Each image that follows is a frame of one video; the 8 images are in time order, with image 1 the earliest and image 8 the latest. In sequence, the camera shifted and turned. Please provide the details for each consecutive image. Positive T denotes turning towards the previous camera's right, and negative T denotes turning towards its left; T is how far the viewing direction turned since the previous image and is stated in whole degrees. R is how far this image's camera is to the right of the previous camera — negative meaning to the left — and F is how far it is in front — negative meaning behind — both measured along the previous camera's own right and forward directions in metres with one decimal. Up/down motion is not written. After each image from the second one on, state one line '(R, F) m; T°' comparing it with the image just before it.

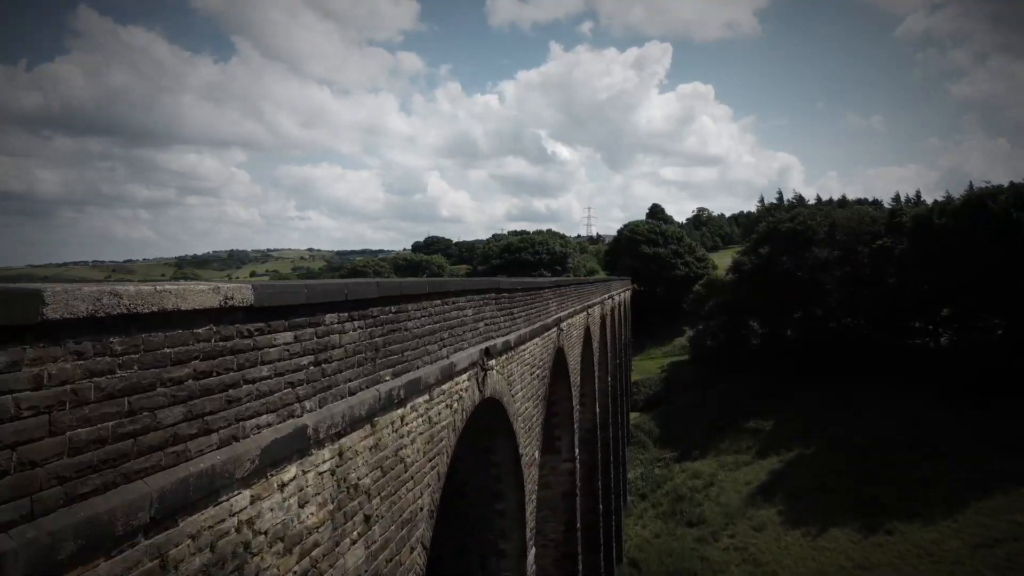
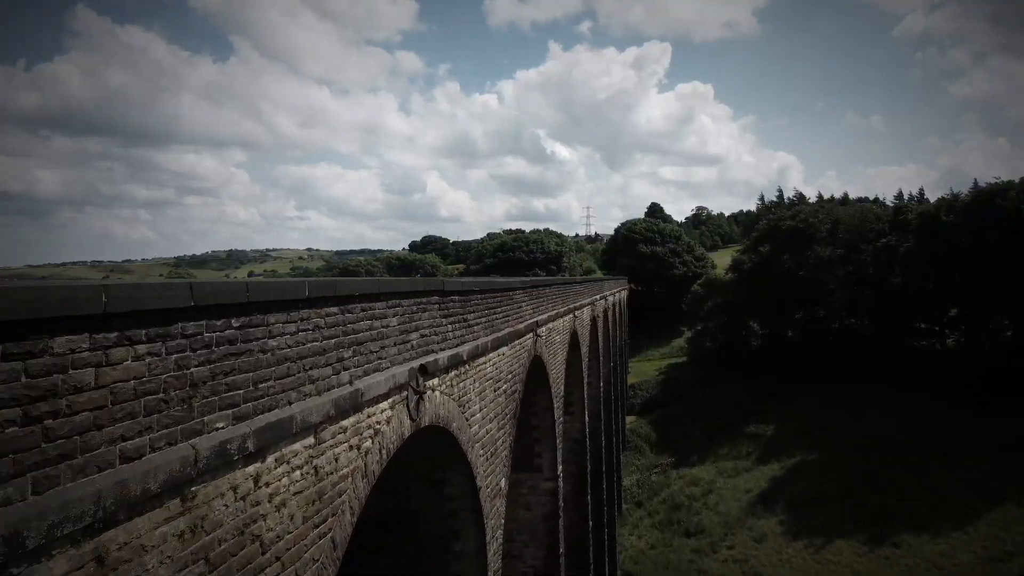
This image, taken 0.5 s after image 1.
(+0.3, +0.9) m; 0°
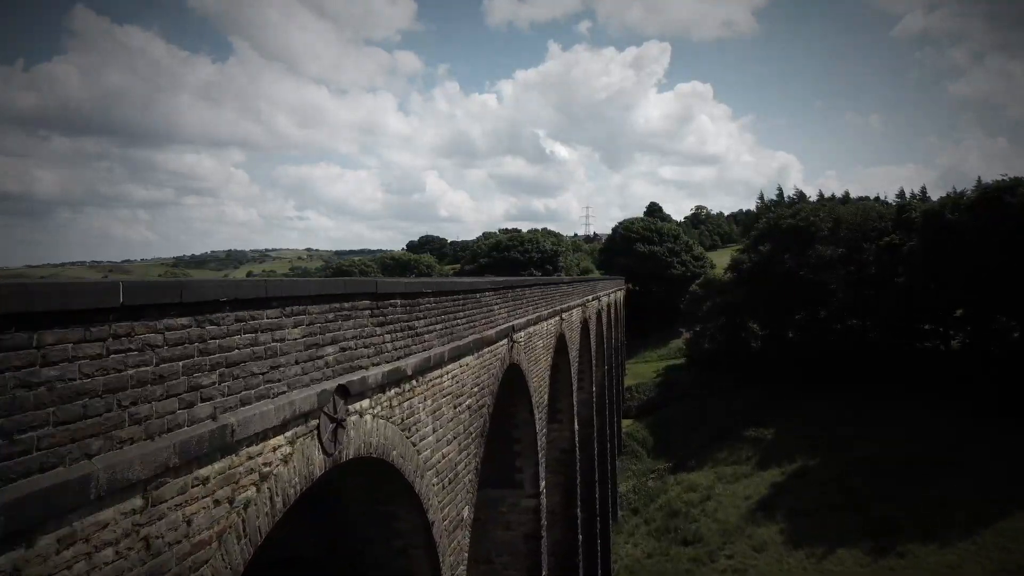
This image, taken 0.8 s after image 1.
(+0.3, +0.7) m; 0°
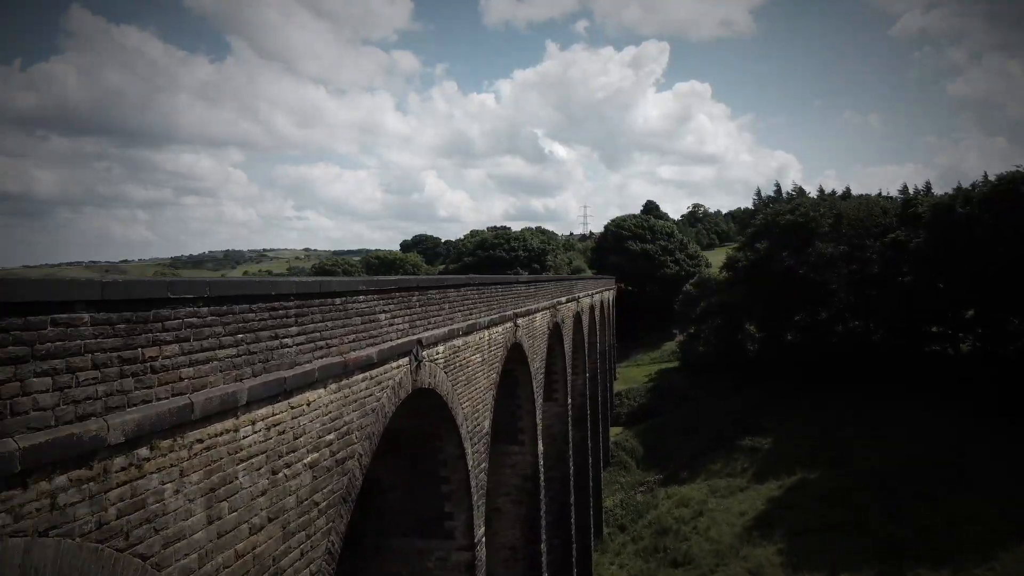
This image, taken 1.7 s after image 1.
(+0.7, +1.5) m; 0°
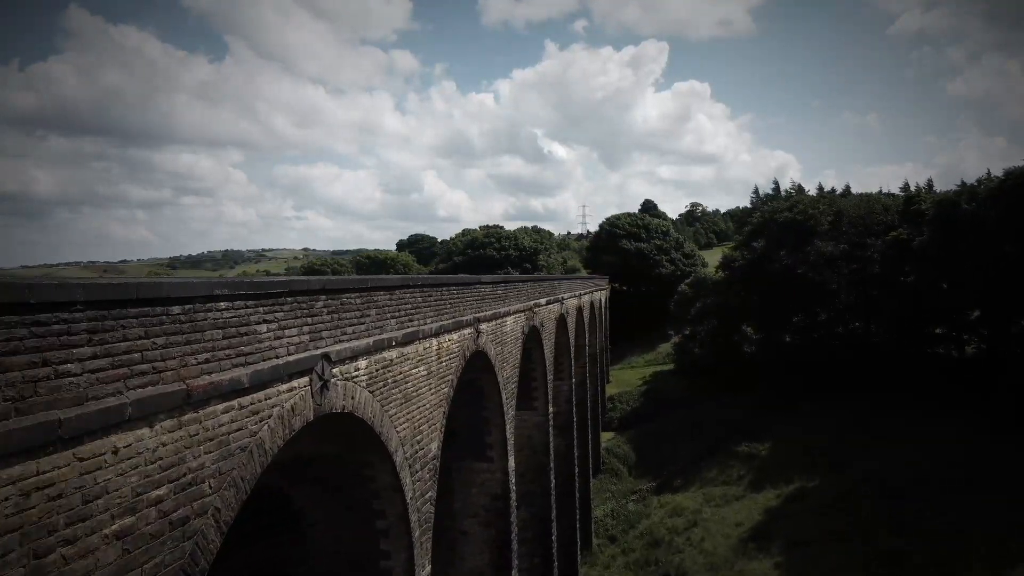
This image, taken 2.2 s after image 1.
(+0.5, +0.9) m; 0°
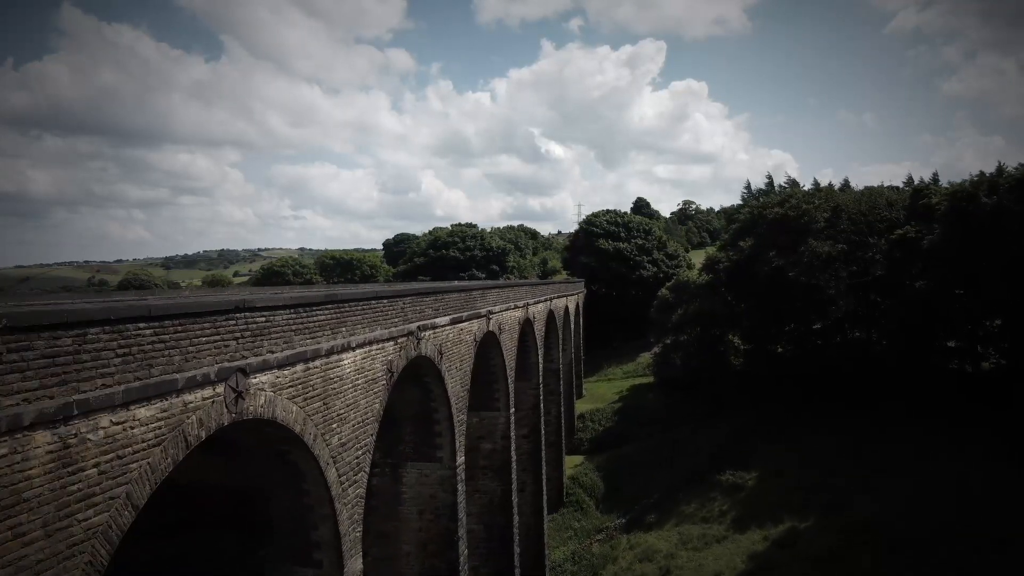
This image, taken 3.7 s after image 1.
(+1.6, +2.9) m; 0°
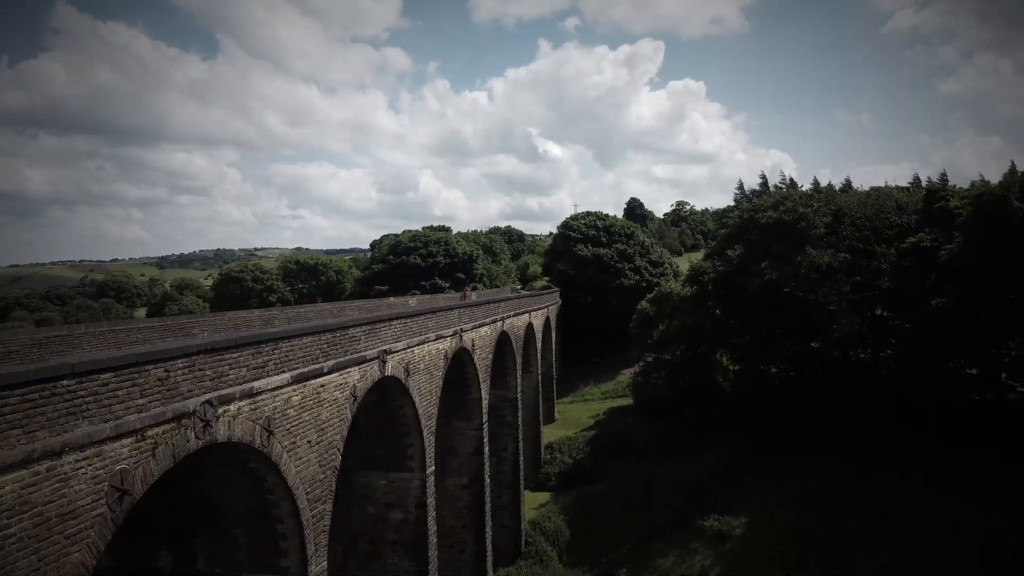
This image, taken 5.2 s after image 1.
(+1.4, +2.7) m; 0°
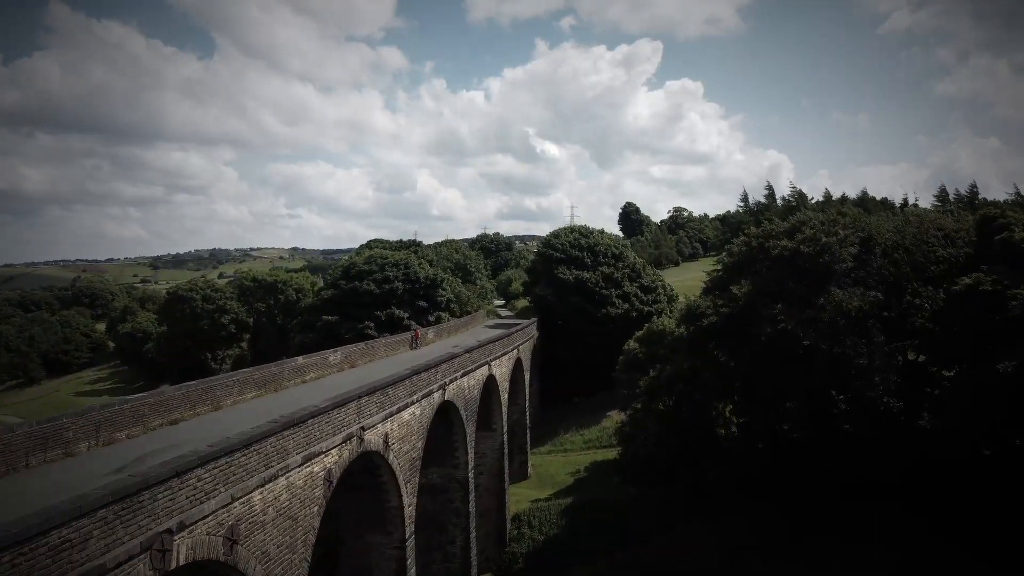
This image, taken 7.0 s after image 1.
(+1.1, +3.4) m; 0°
